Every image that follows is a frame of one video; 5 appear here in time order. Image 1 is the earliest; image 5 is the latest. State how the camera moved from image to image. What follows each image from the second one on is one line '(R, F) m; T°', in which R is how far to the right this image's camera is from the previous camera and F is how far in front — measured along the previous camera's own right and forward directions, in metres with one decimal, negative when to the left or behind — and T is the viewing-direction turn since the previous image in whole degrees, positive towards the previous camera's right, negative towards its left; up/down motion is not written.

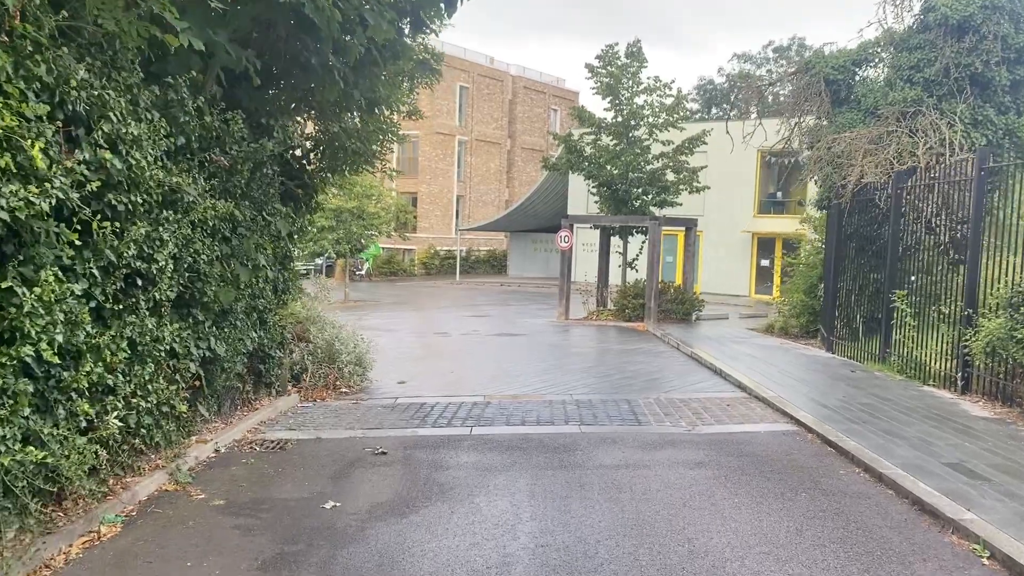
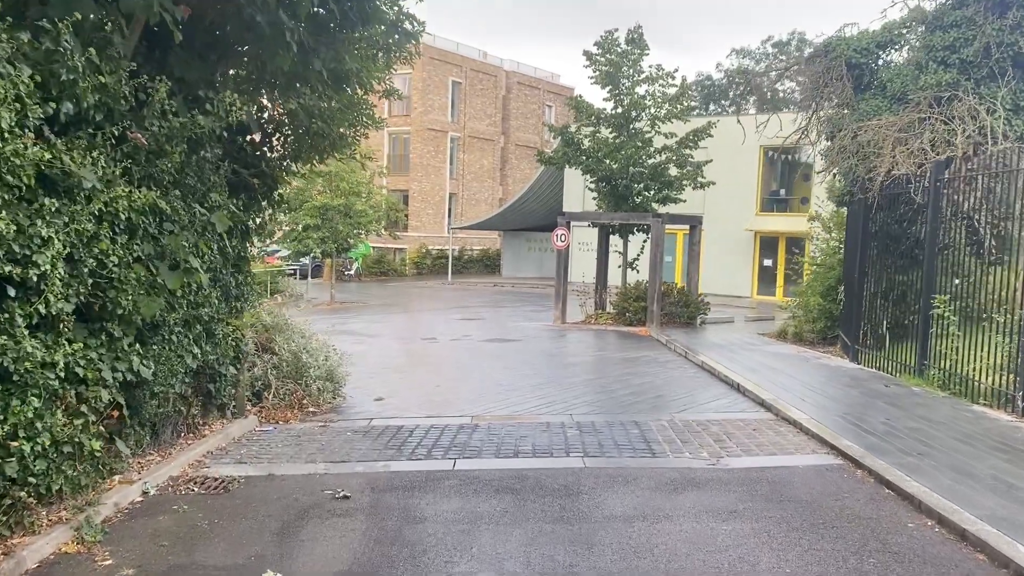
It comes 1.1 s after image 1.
(0.0, +1.1) m; 0°
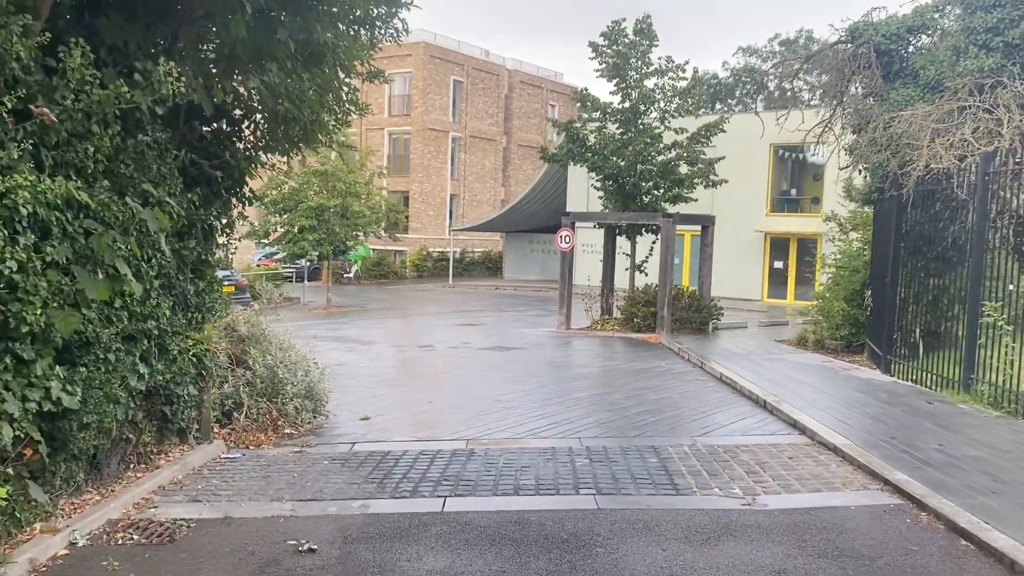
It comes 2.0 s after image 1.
(0.0, +0.9) m; 0°
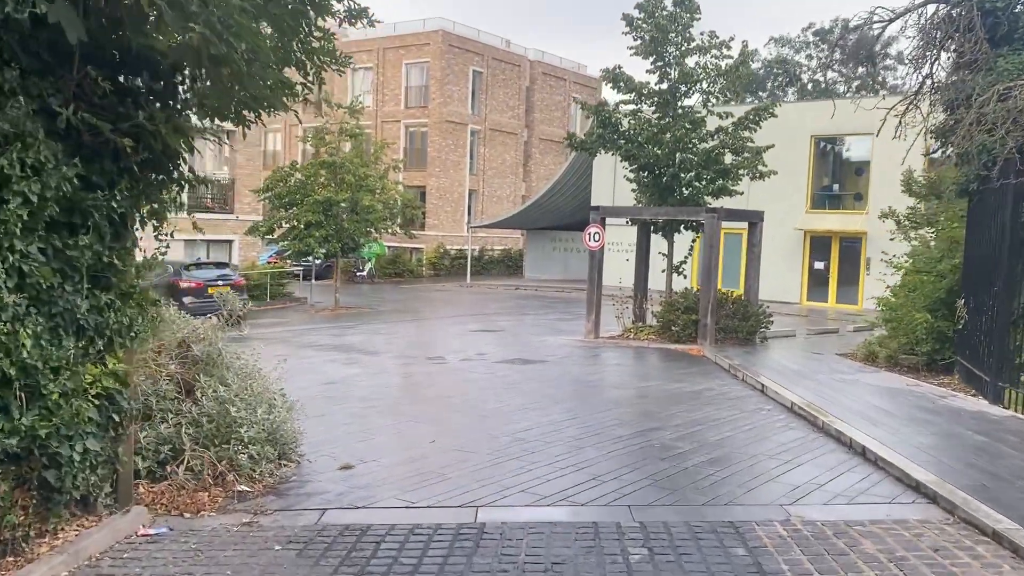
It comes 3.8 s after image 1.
(0.0, +1.8) m; -1°
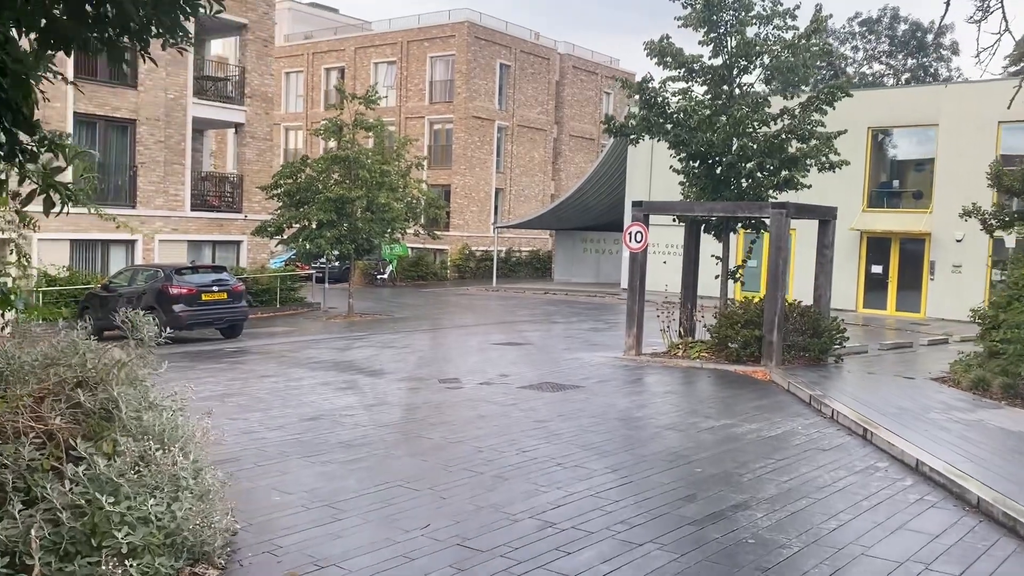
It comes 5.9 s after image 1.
(0.0, +2.0) m; -2°
